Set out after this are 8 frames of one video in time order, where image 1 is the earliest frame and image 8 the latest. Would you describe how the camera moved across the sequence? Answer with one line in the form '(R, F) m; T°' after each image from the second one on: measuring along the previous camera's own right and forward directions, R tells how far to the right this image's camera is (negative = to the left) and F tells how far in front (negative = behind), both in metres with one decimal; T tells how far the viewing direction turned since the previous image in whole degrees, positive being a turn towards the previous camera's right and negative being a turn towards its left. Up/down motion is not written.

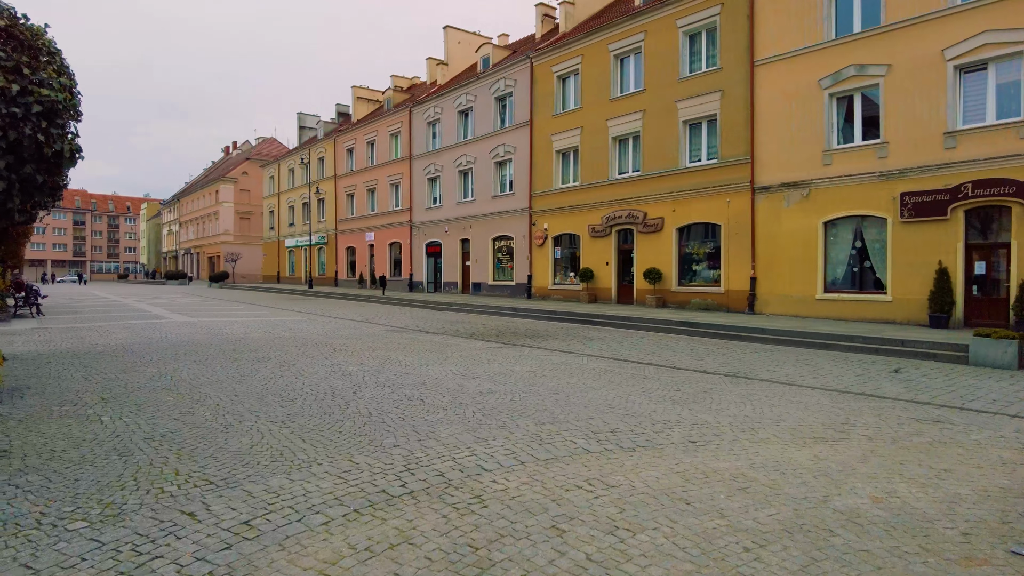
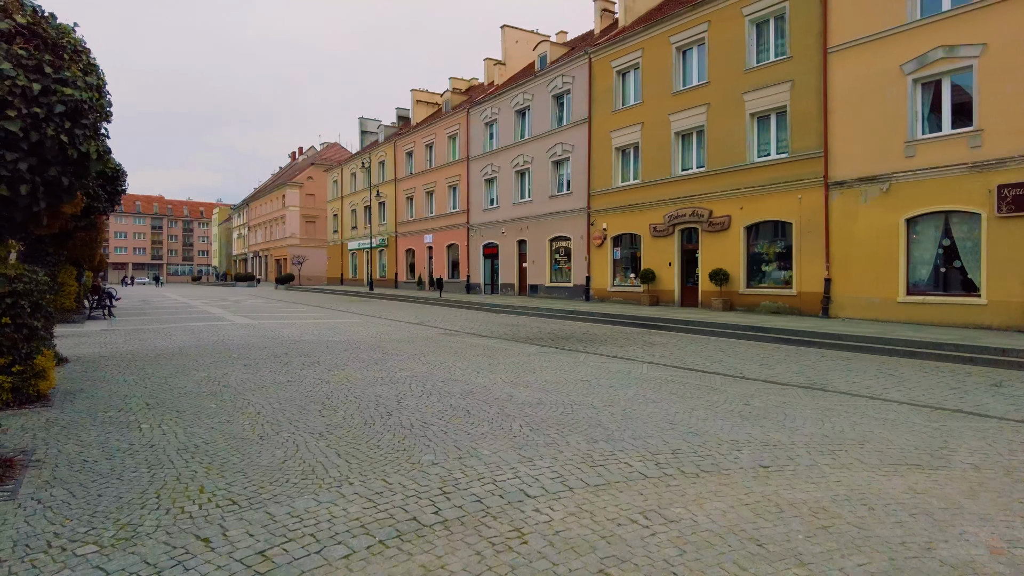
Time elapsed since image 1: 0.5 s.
(+0.1, +0.4) m; -5°
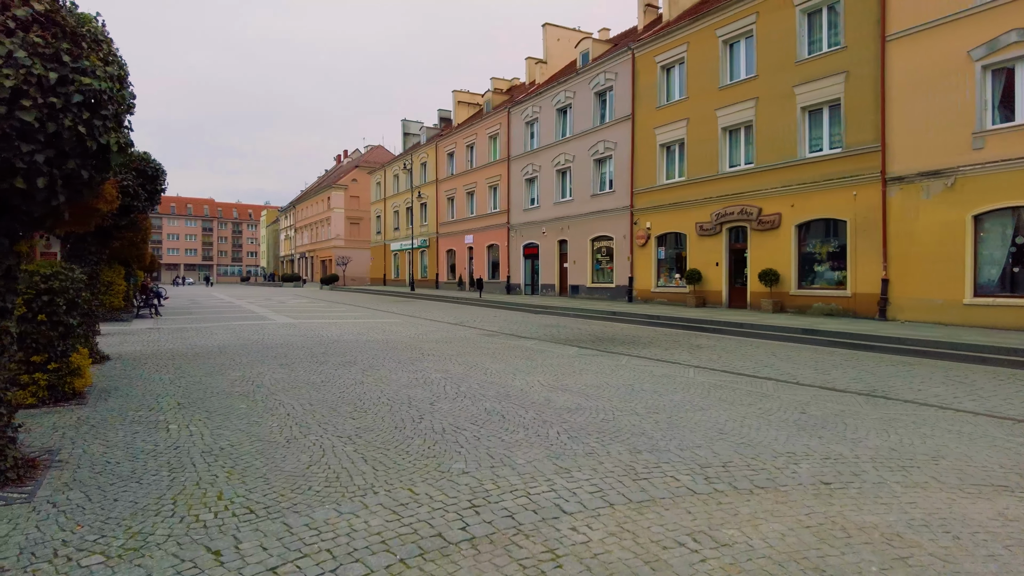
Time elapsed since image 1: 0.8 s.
(0.0, +0.3) m; -4°
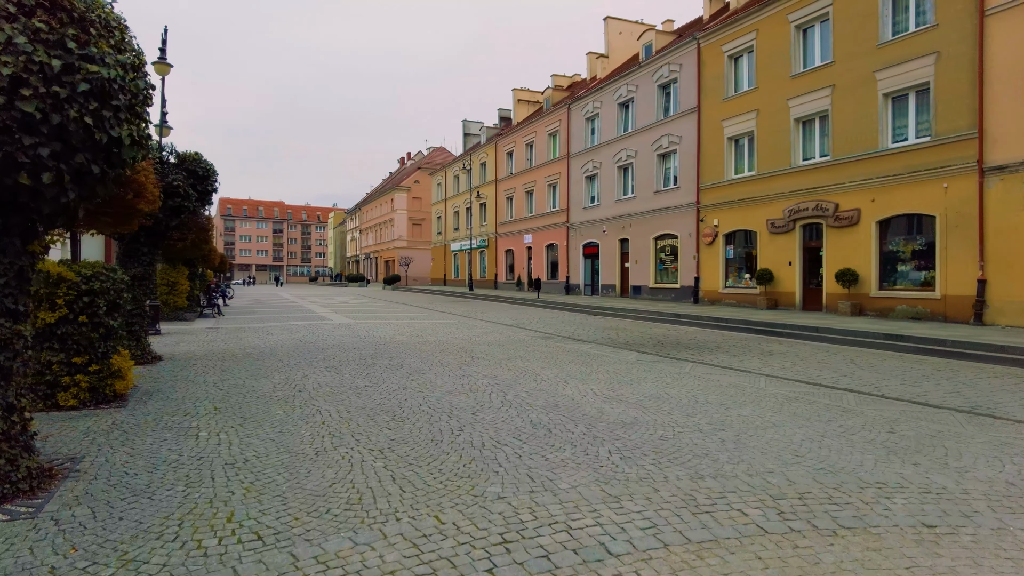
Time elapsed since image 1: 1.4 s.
(+0.1, +0.5) m; -5°
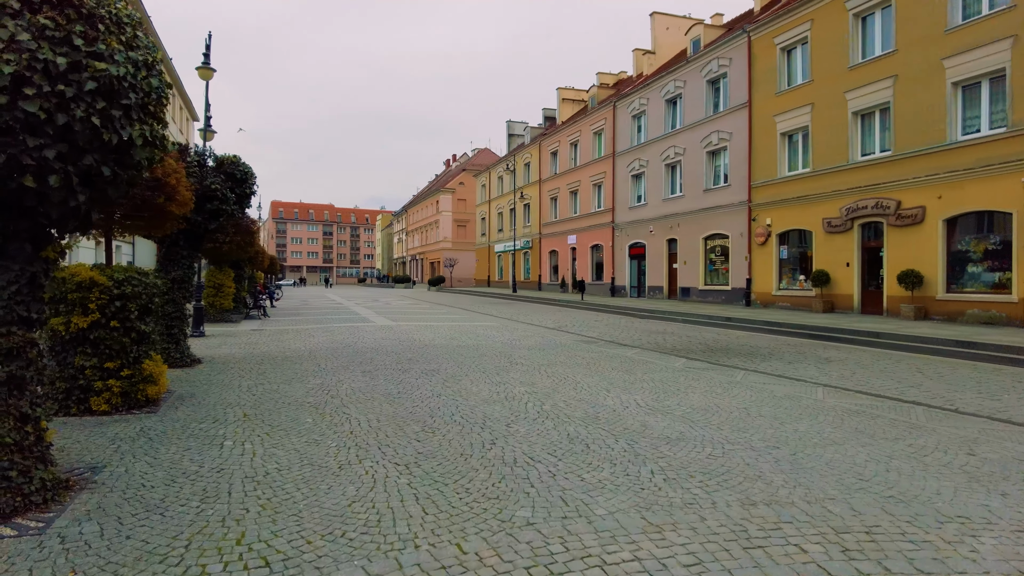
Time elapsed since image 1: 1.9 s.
(+0.1, +0.3) m; -4°
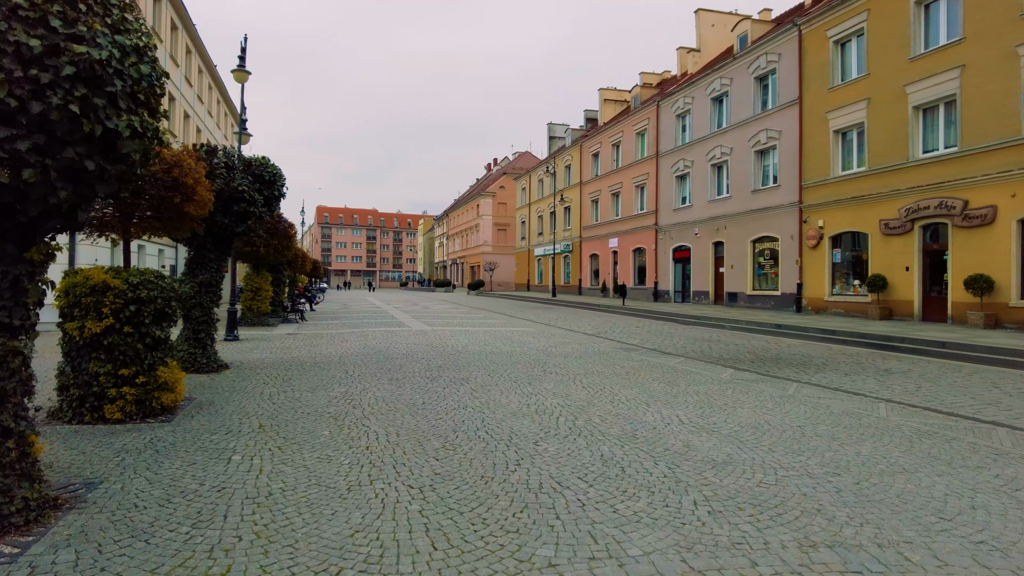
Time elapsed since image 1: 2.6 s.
(+0.1, +0.5) m; -4°
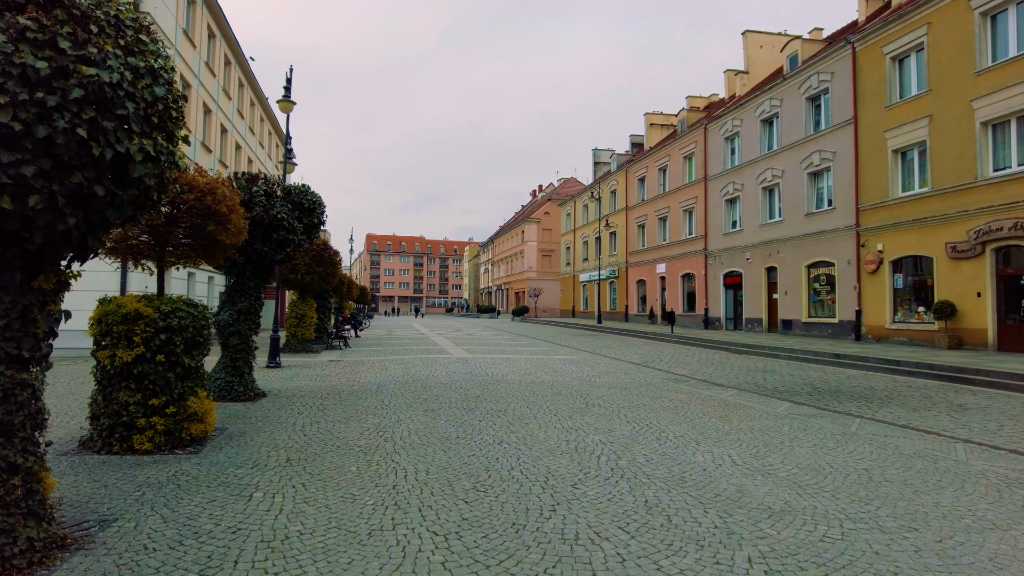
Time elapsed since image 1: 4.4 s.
(+0.1, +0.3) m; -4°
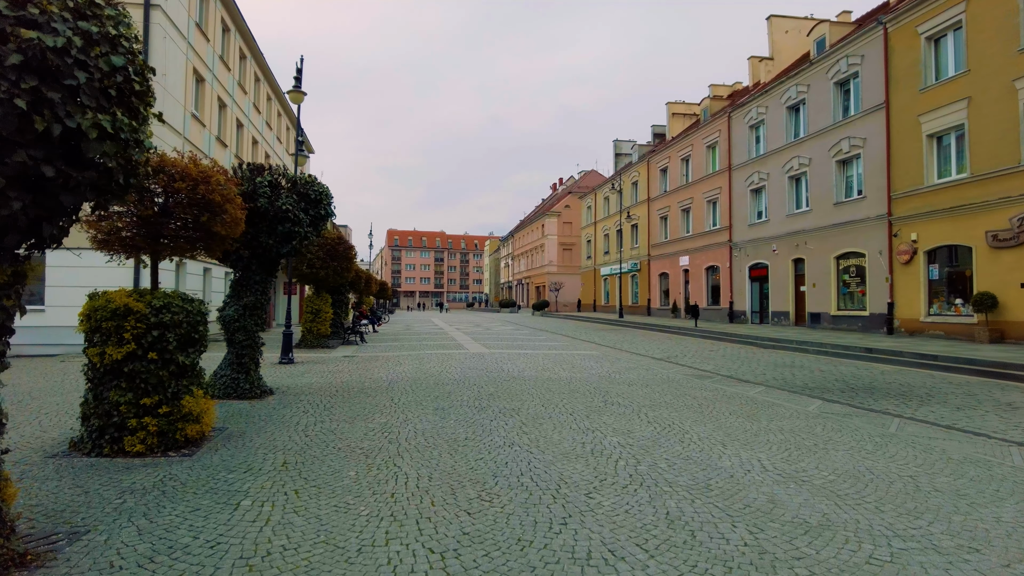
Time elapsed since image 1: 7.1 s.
(+0.1, +0.4) m; -2°
